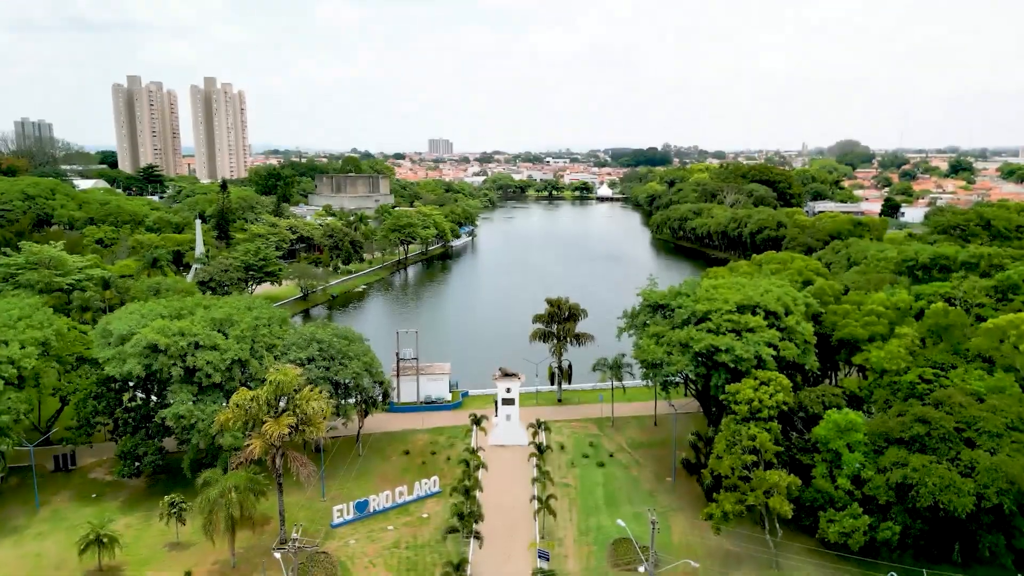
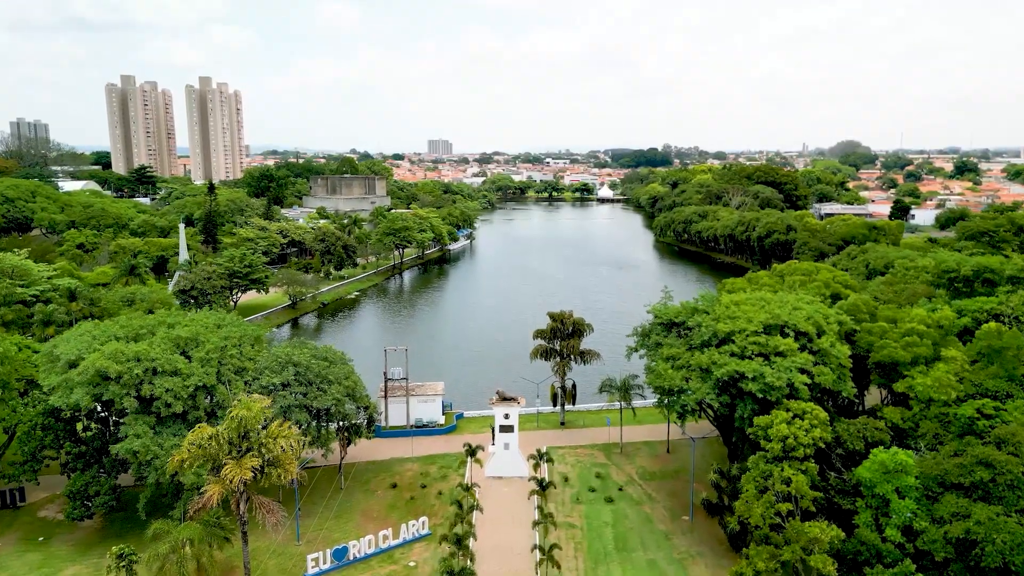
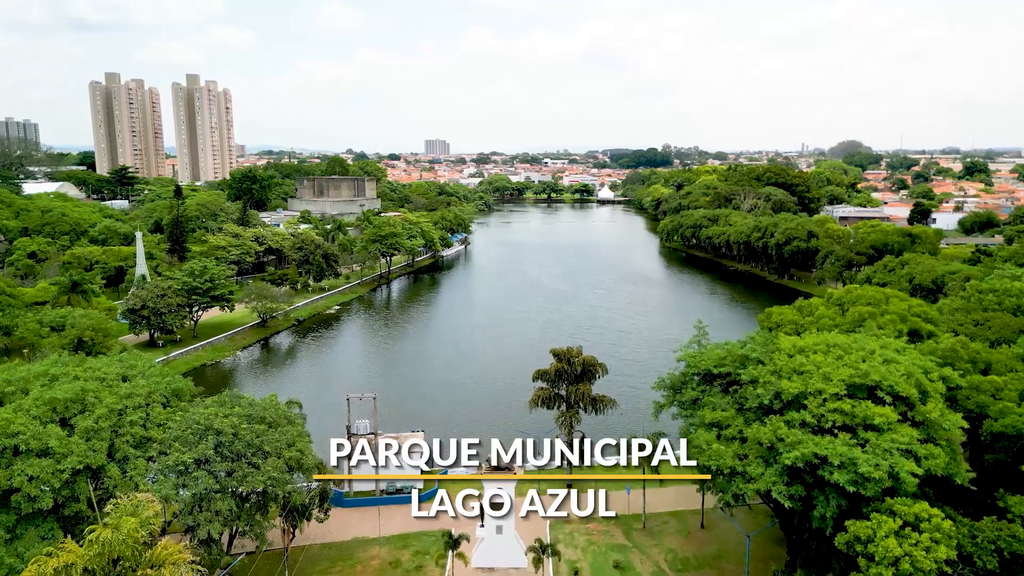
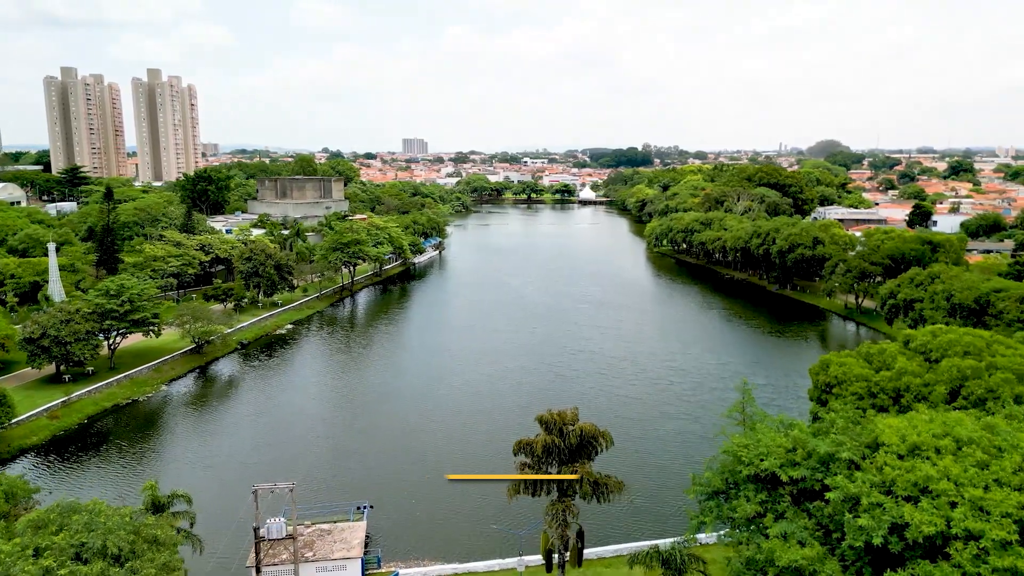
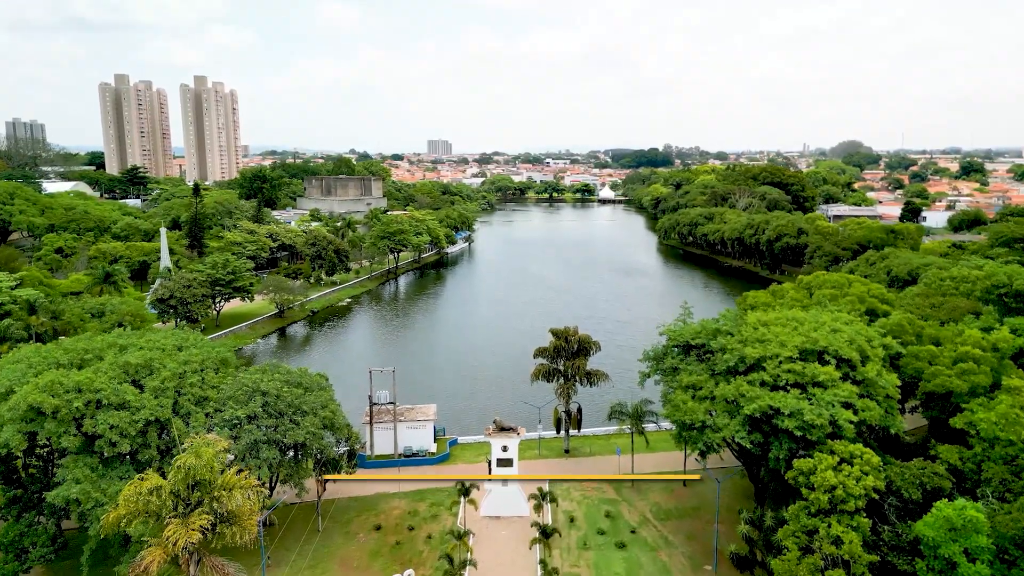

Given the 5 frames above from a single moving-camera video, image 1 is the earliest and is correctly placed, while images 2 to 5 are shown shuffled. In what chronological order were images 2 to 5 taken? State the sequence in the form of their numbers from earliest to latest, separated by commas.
2, 5, 3, 4
